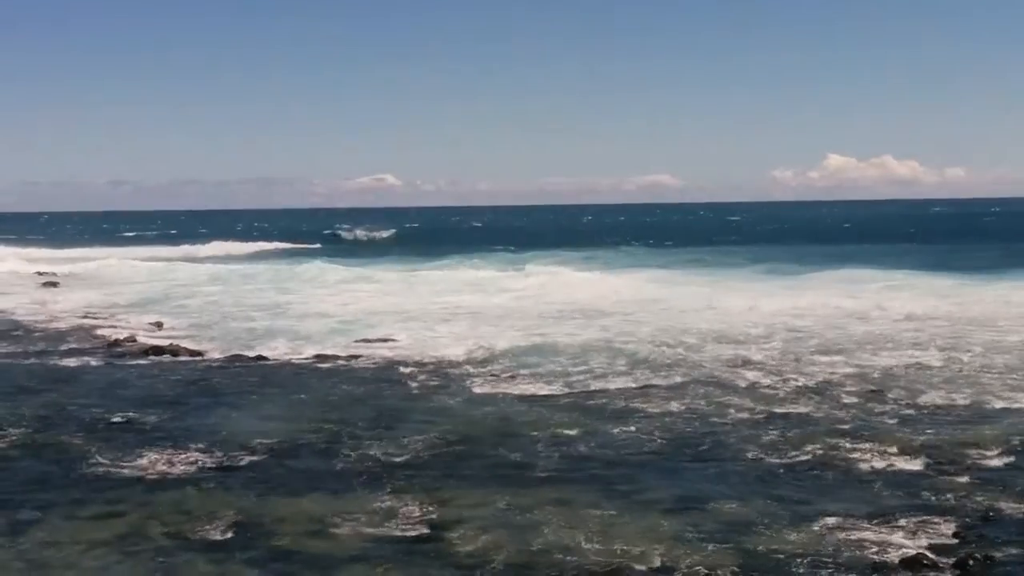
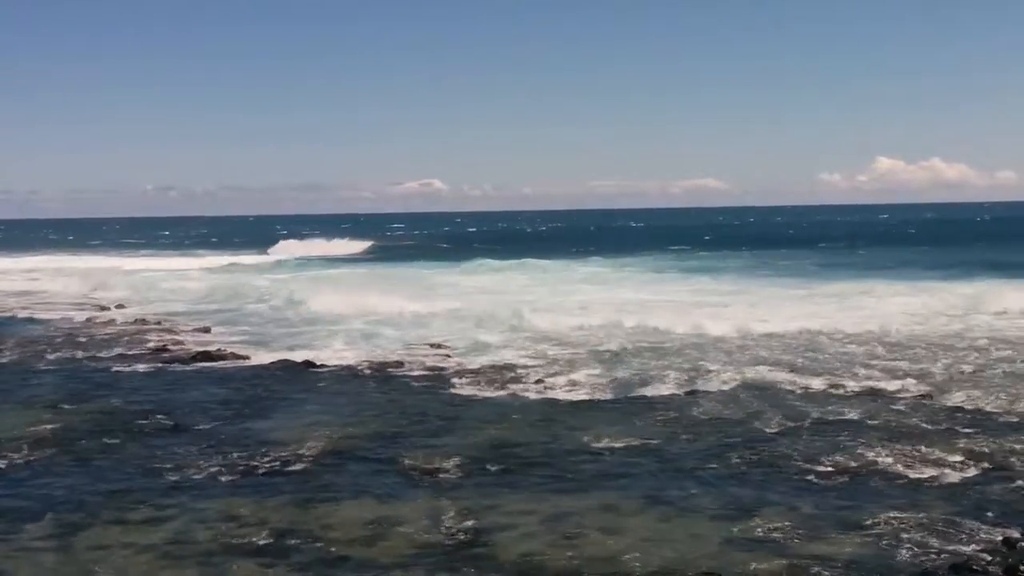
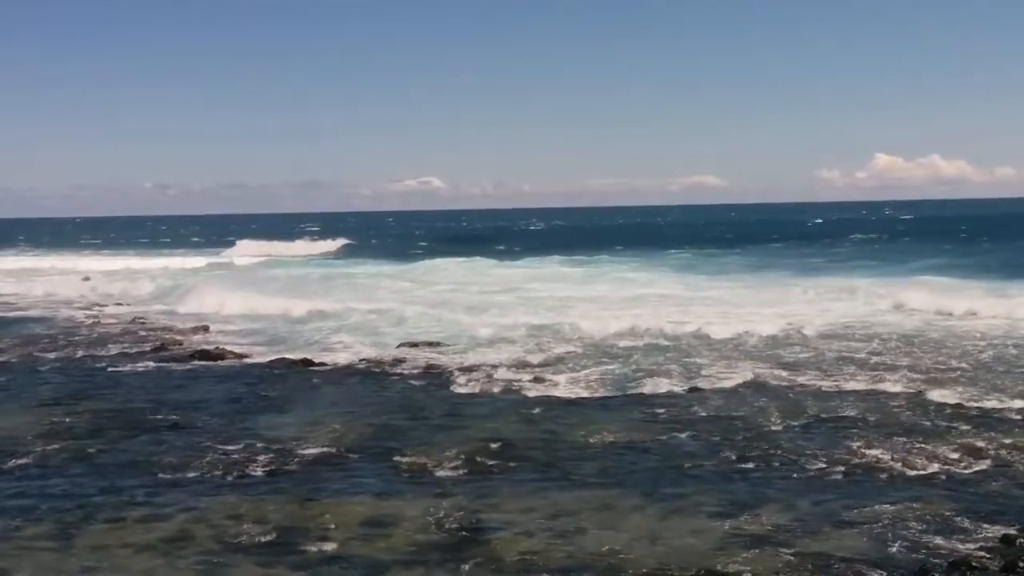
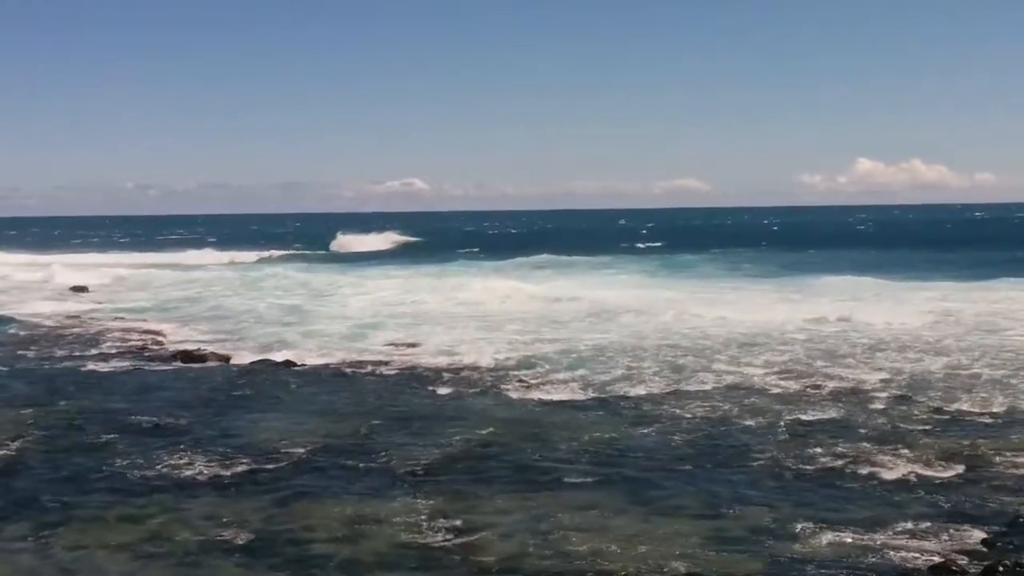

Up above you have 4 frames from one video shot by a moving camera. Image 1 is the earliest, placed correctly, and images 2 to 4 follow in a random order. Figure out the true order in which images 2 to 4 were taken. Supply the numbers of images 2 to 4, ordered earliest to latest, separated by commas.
4, 2, 3
